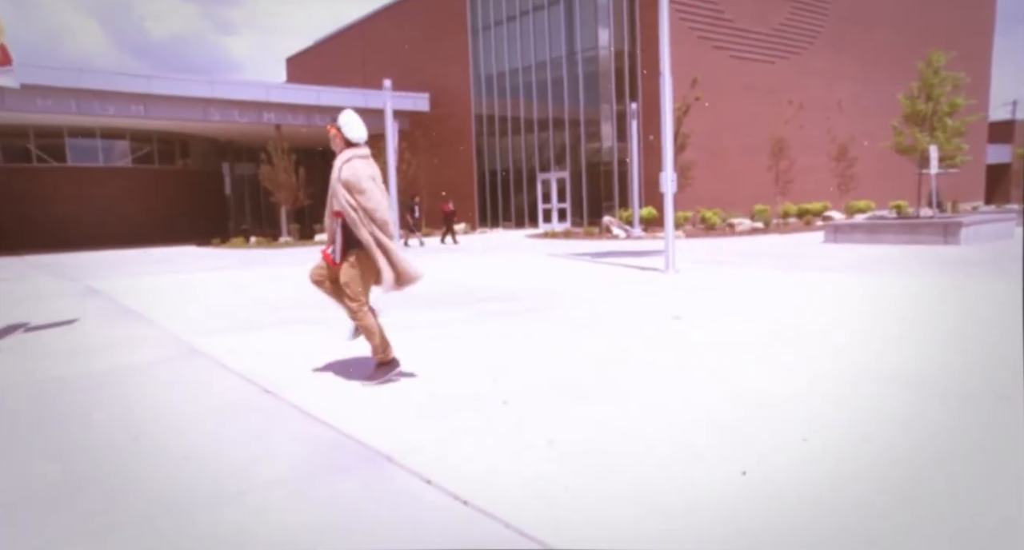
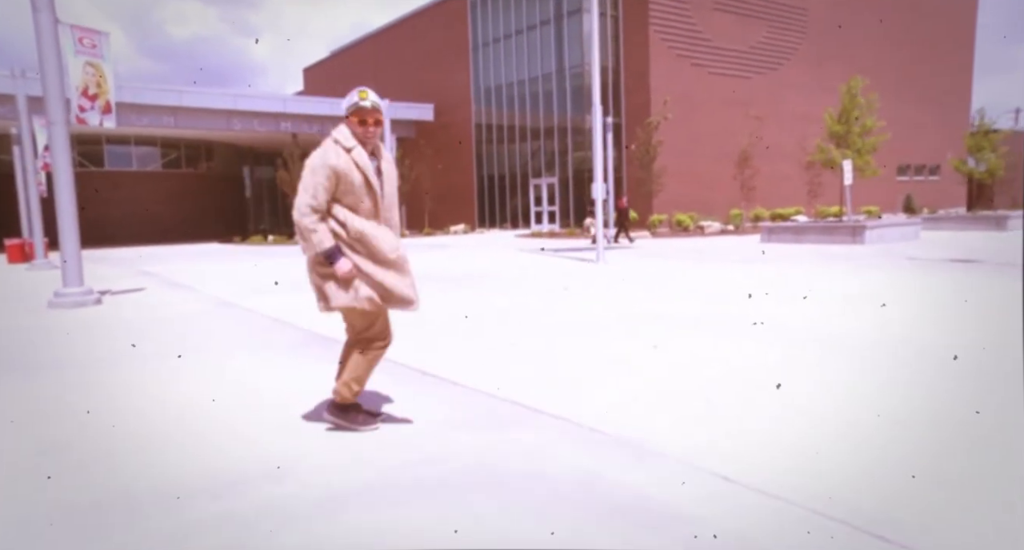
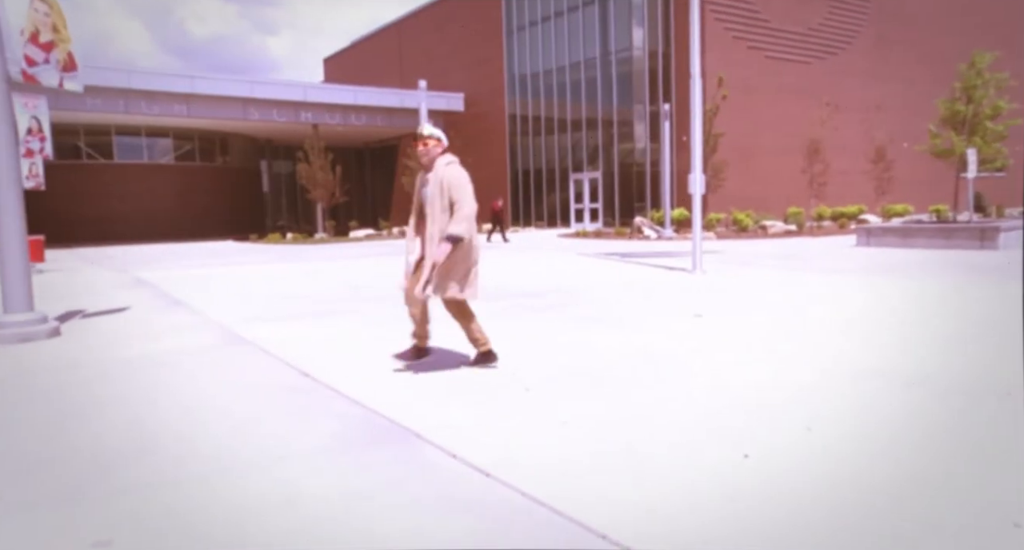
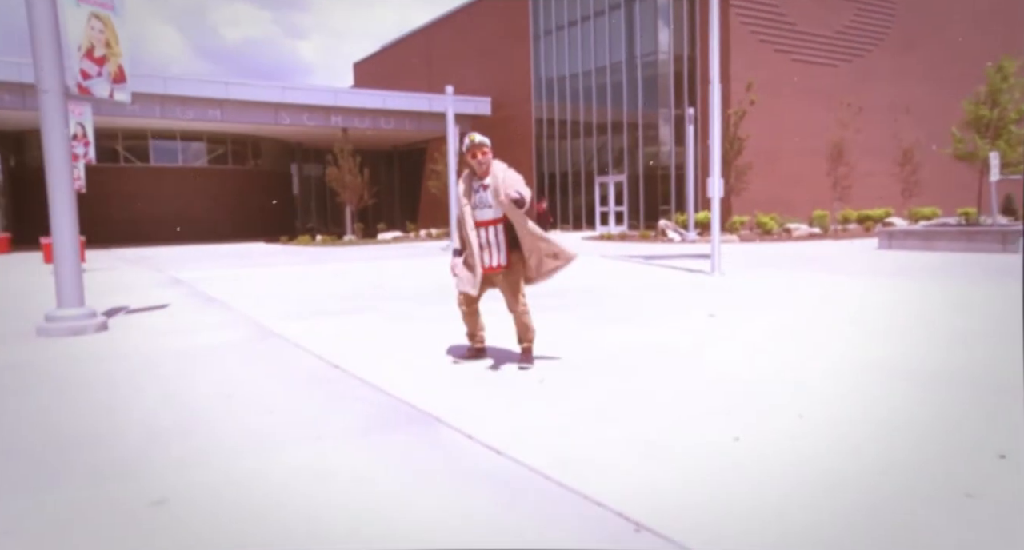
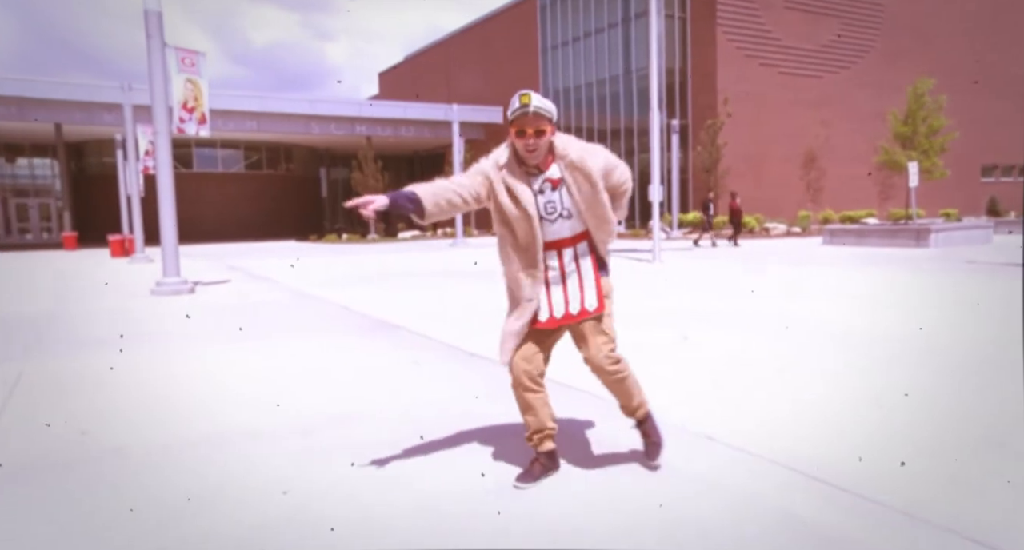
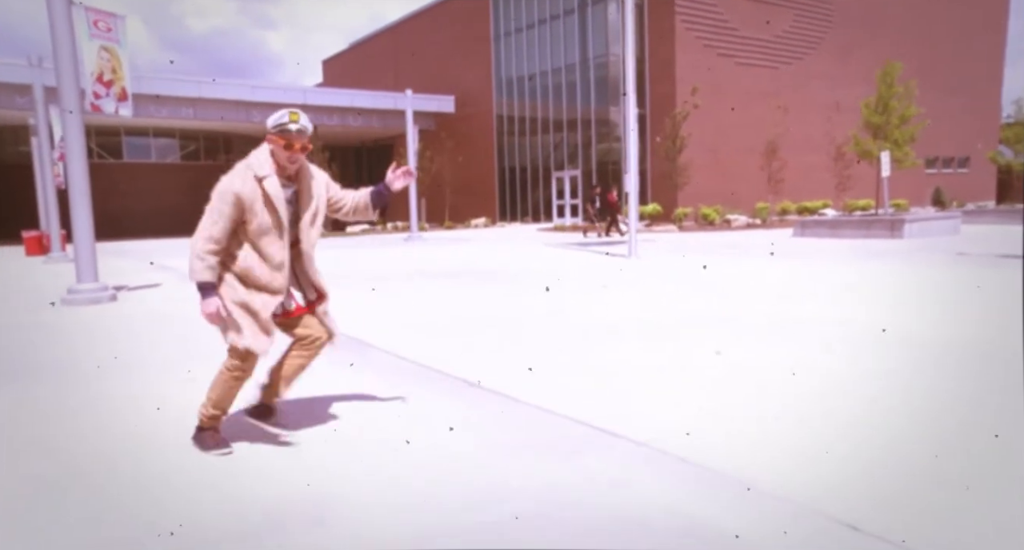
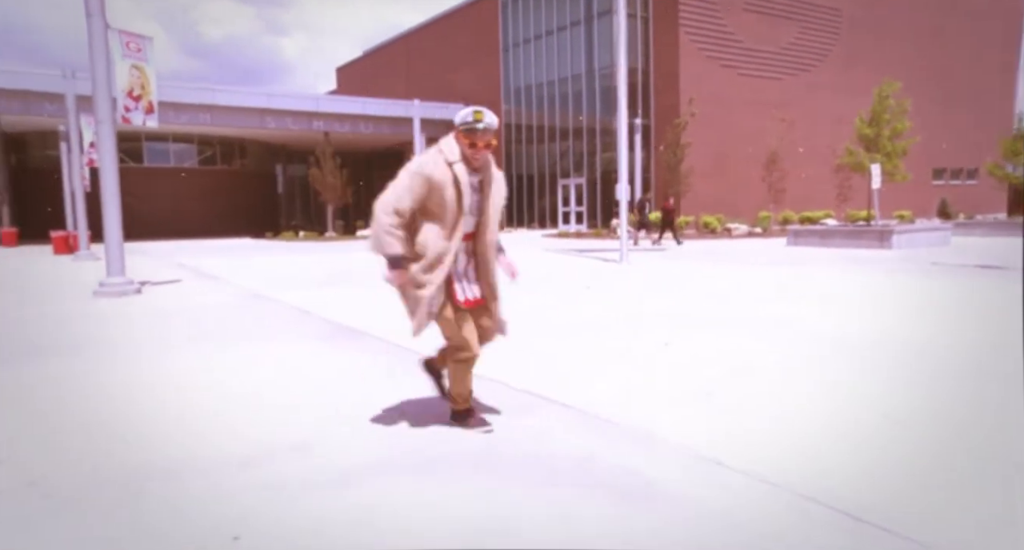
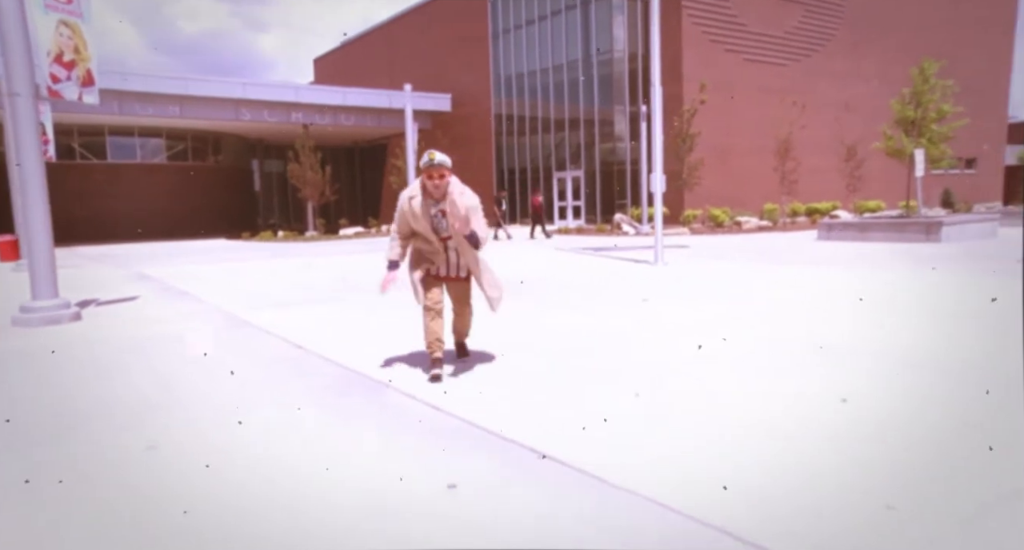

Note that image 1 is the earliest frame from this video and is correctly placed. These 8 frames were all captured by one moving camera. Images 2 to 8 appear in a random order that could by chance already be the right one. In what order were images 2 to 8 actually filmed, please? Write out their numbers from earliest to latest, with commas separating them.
3, 4, 8, 6, 2, 7, 5
